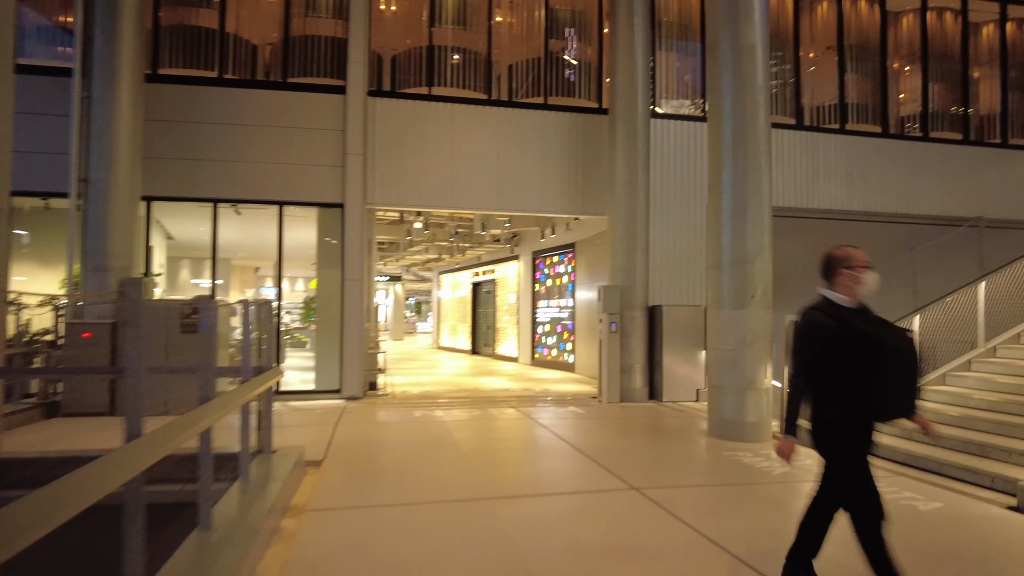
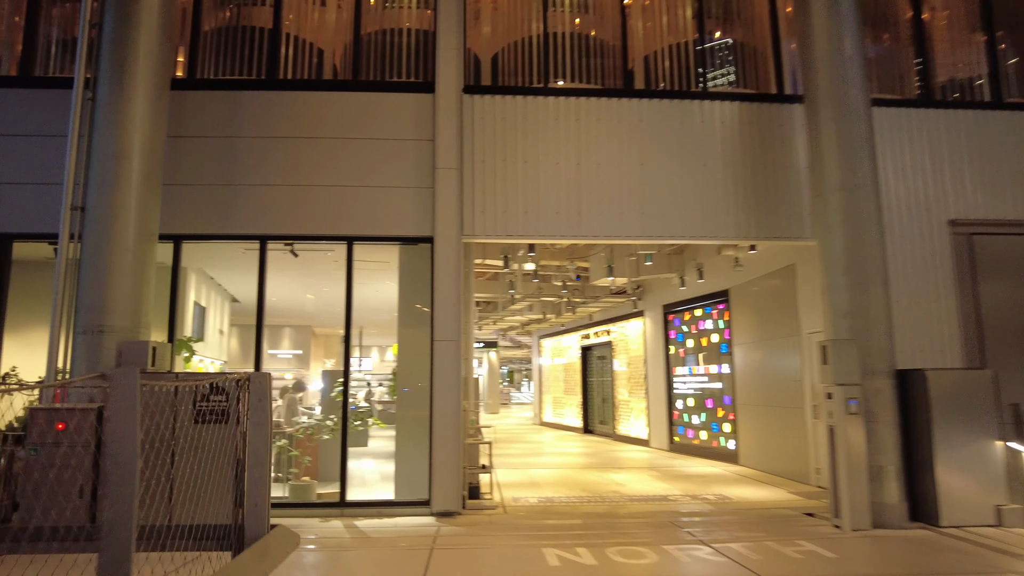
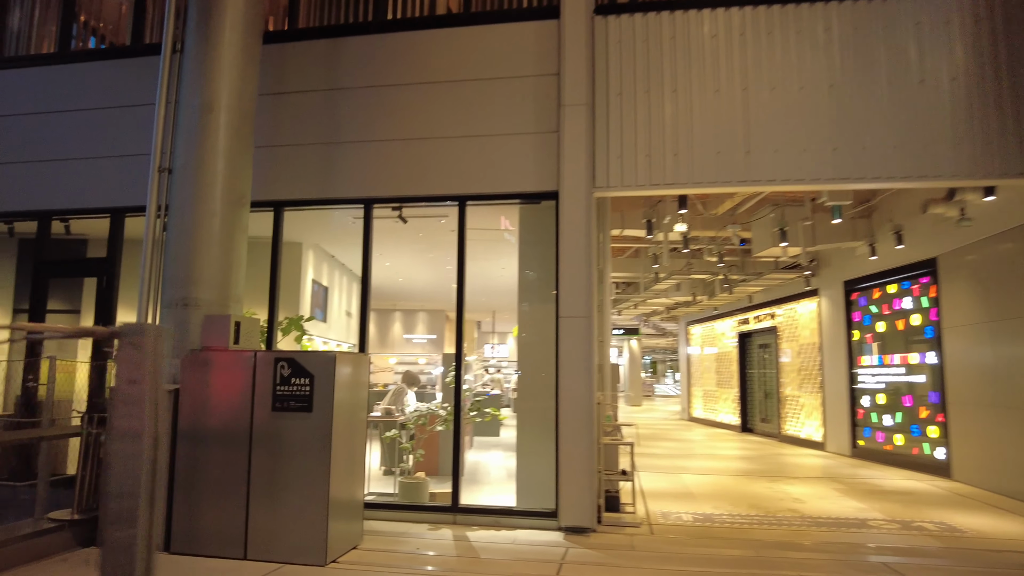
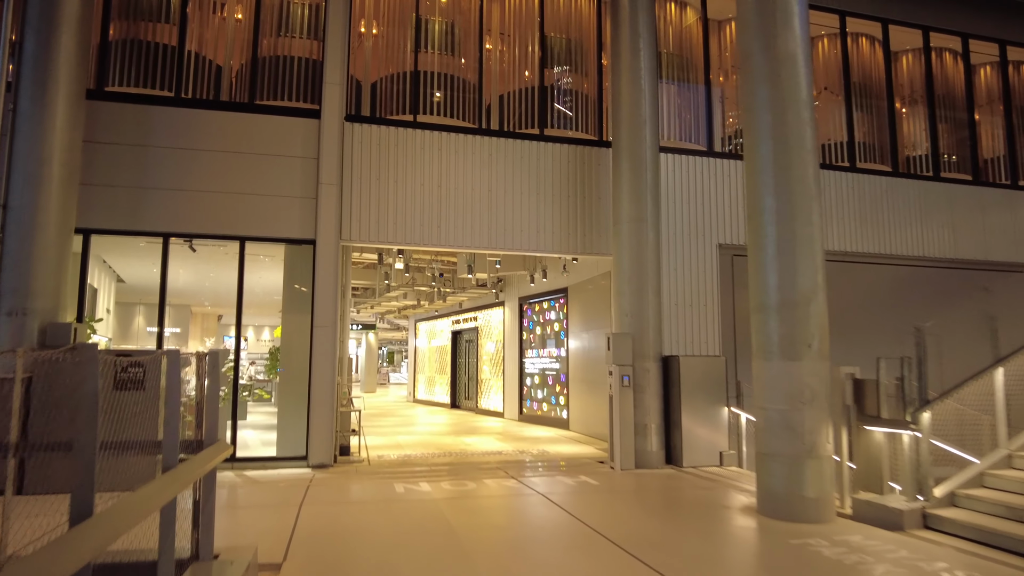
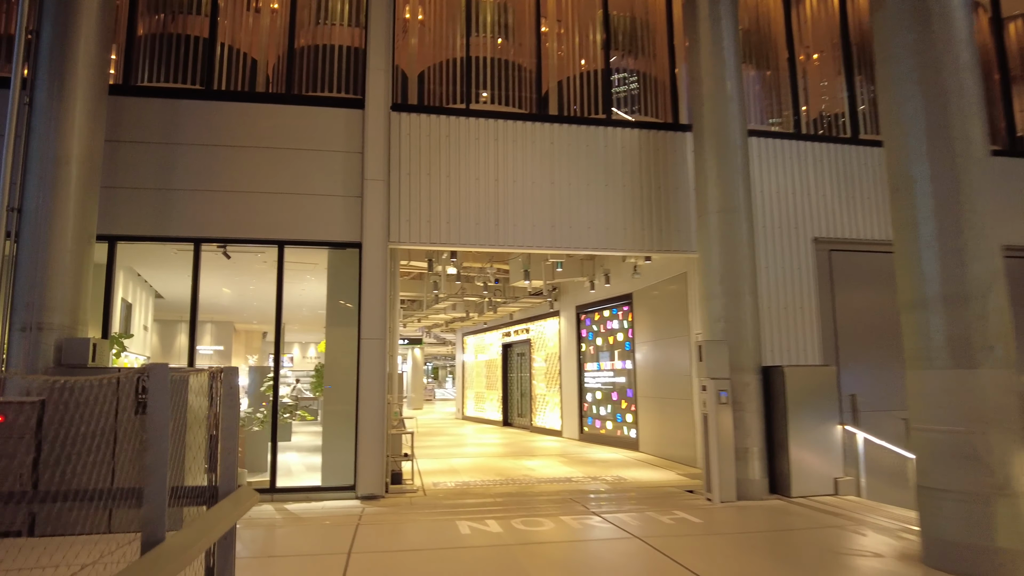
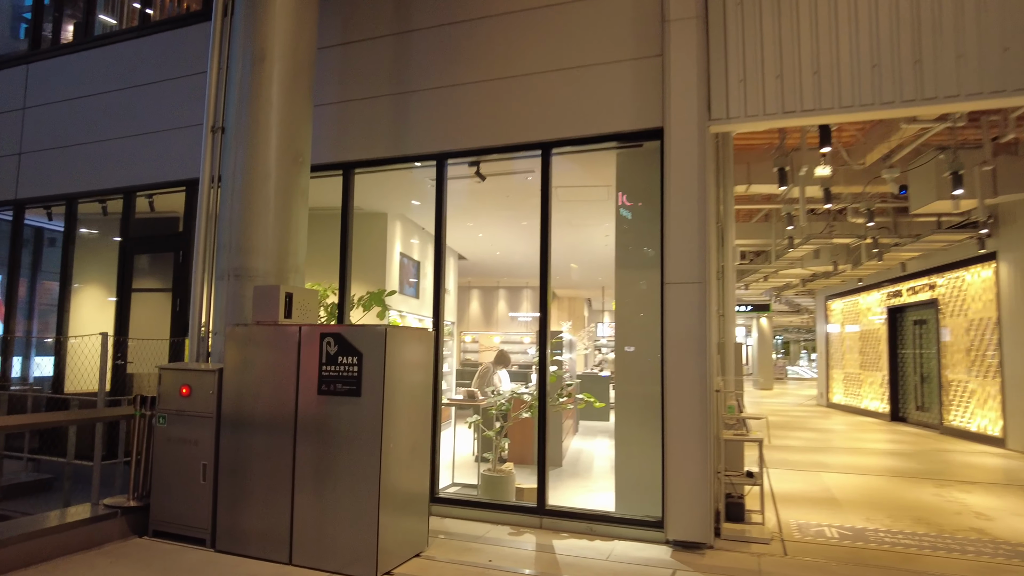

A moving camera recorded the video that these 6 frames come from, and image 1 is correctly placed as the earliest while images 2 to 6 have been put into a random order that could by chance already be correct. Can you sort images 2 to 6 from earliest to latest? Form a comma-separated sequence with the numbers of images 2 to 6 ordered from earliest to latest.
4, 5, 2, 3, 6
